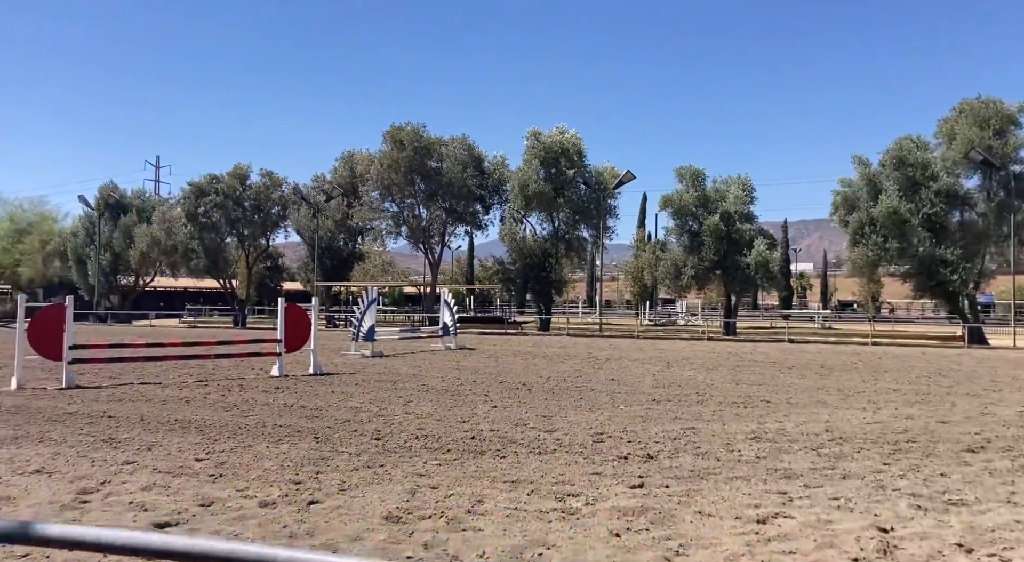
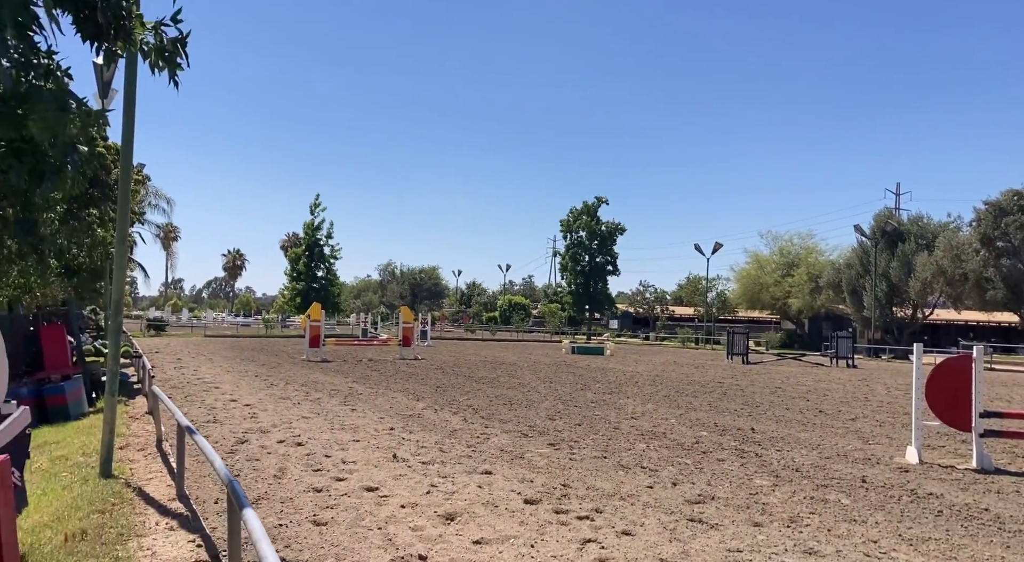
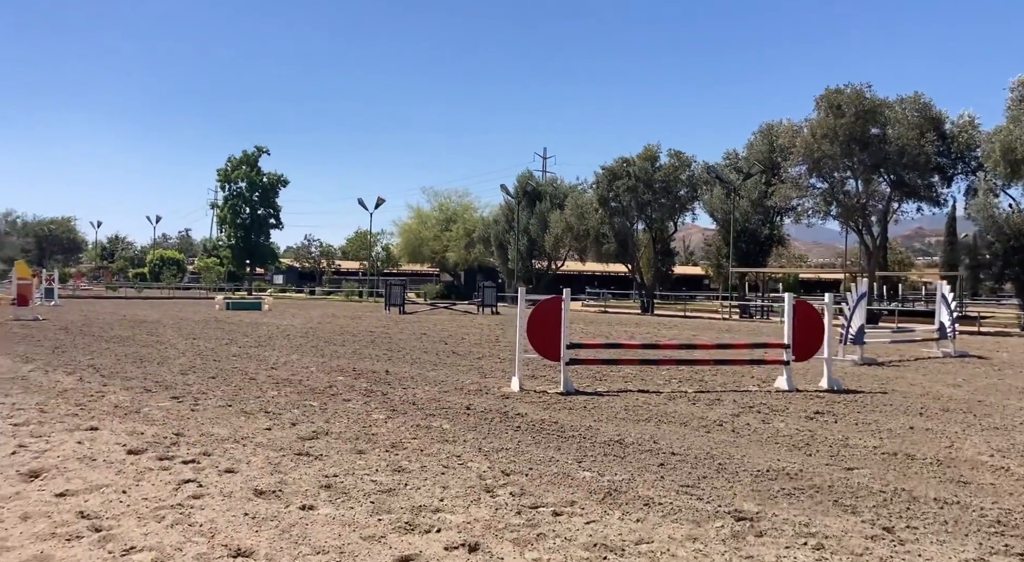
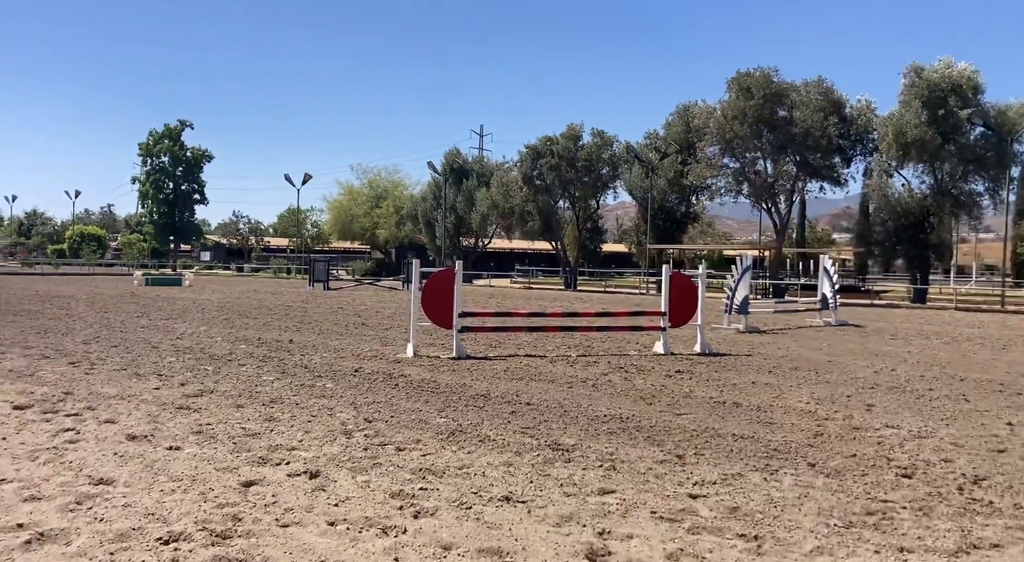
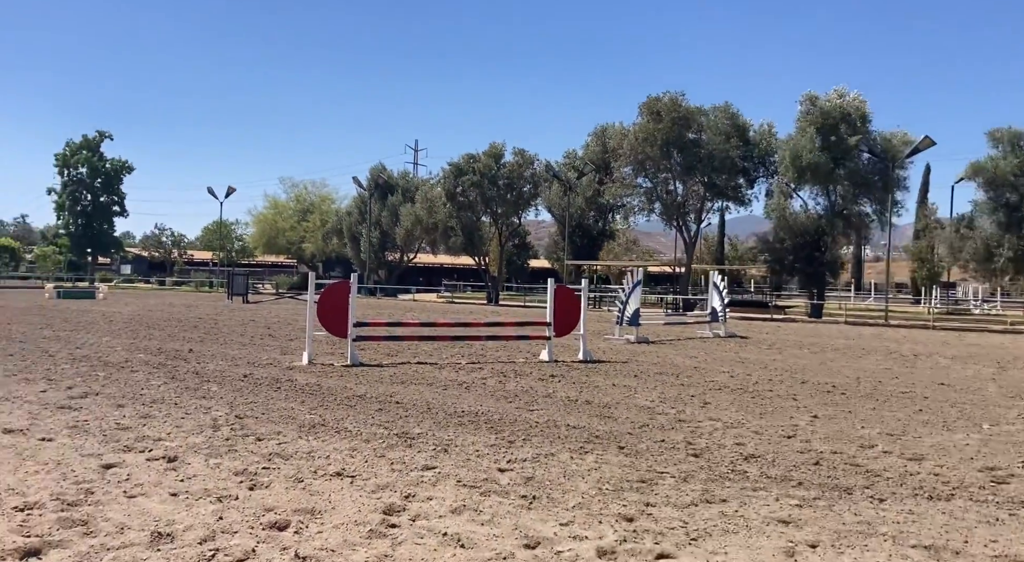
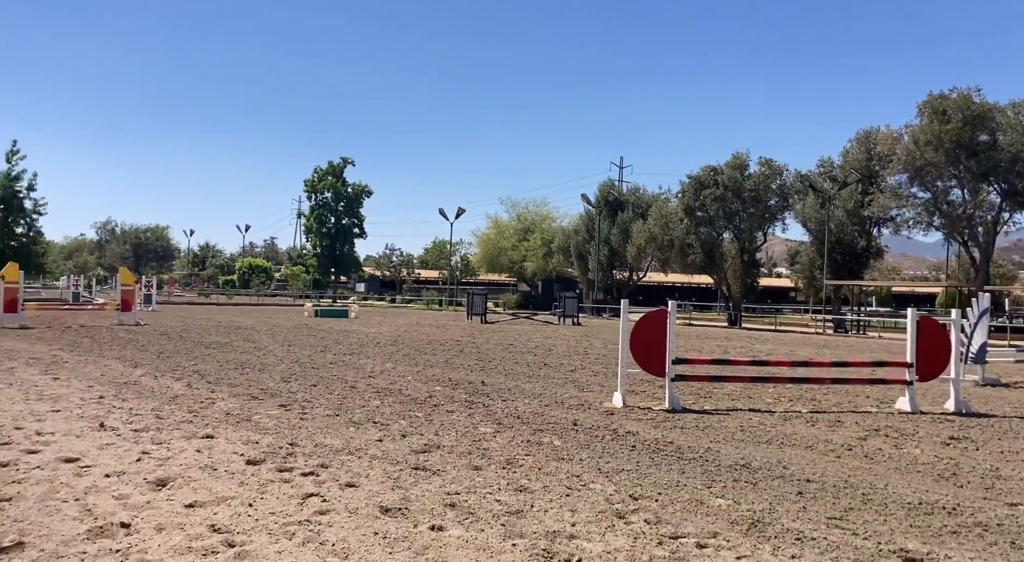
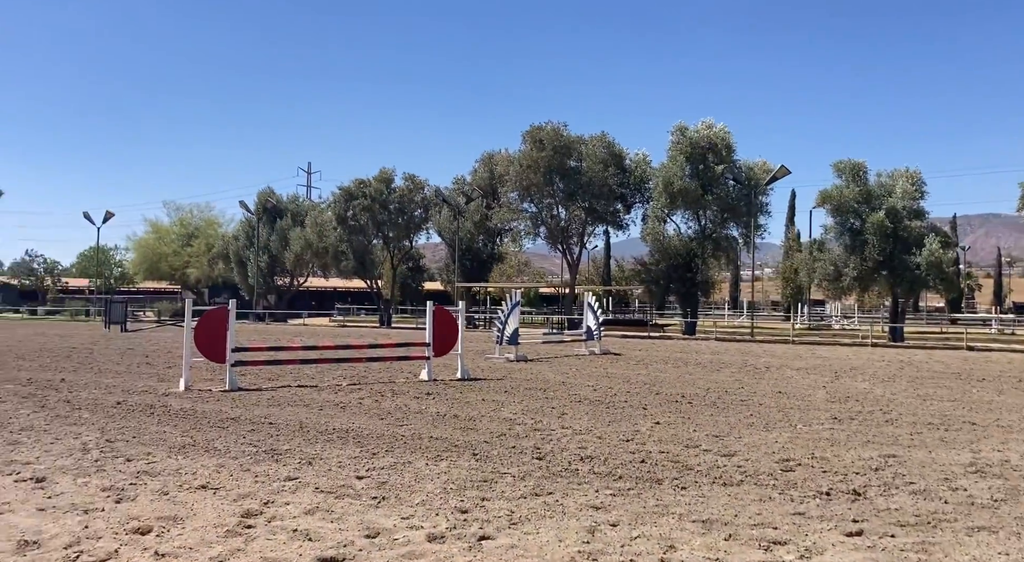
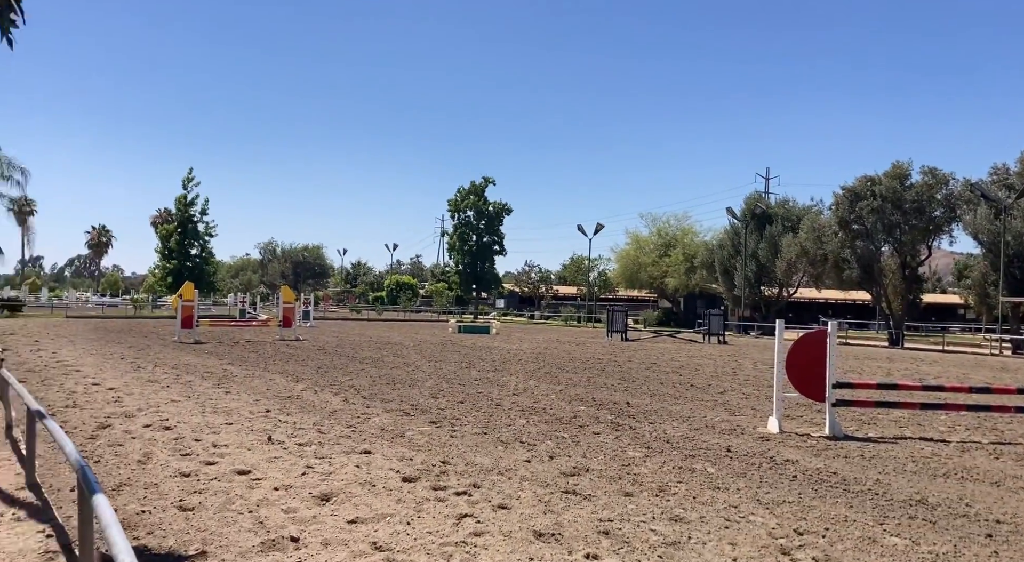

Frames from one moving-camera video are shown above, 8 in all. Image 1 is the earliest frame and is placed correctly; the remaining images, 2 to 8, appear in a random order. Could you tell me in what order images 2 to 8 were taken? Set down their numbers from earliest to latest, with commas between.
7, 5, 4, 3, 6, 8, 2
